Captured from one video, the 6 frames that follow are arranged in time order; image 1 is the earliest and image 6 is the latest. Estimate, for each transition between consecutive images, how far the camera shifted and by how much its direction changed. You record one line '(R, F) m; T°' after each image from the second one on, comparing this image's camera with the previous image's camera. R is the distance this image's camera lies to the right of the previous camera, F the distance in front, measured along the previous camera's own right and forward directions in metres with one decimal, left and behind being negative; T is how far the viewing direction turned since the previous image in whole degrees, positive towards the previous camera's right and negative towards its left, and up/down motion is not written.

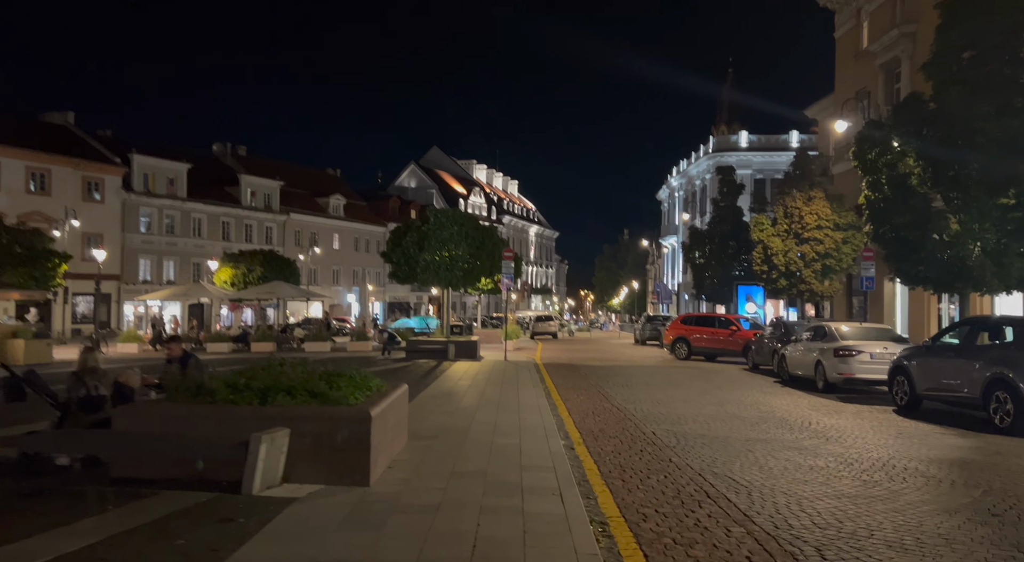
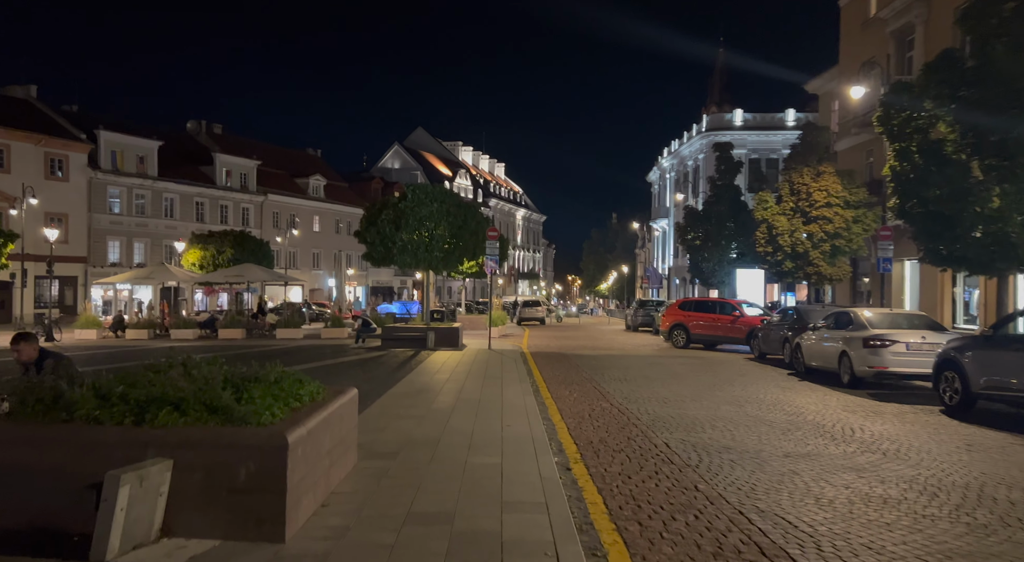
(+0.1, +2.1) m; +1°
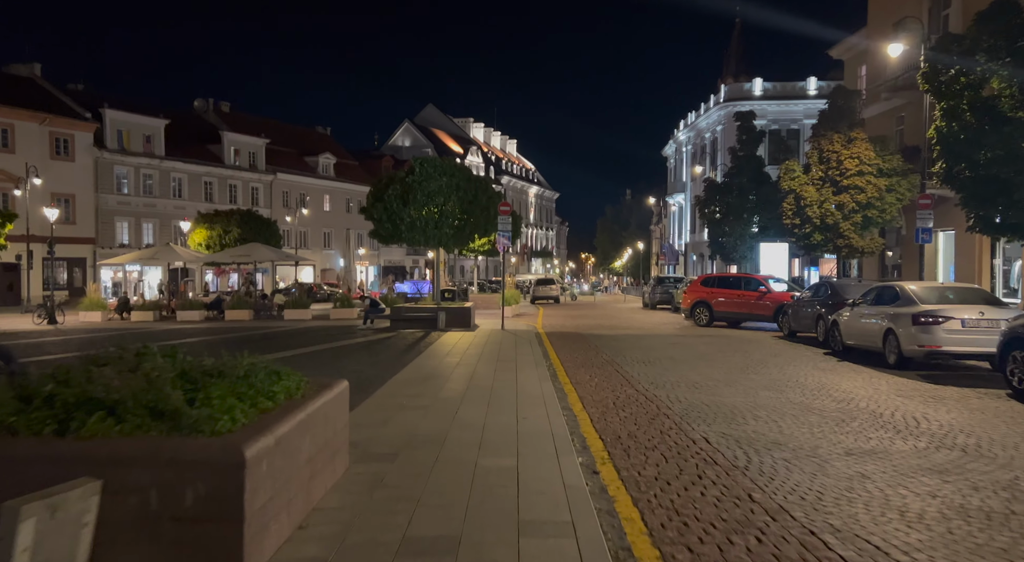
(0.0, +1.2) m; -1°
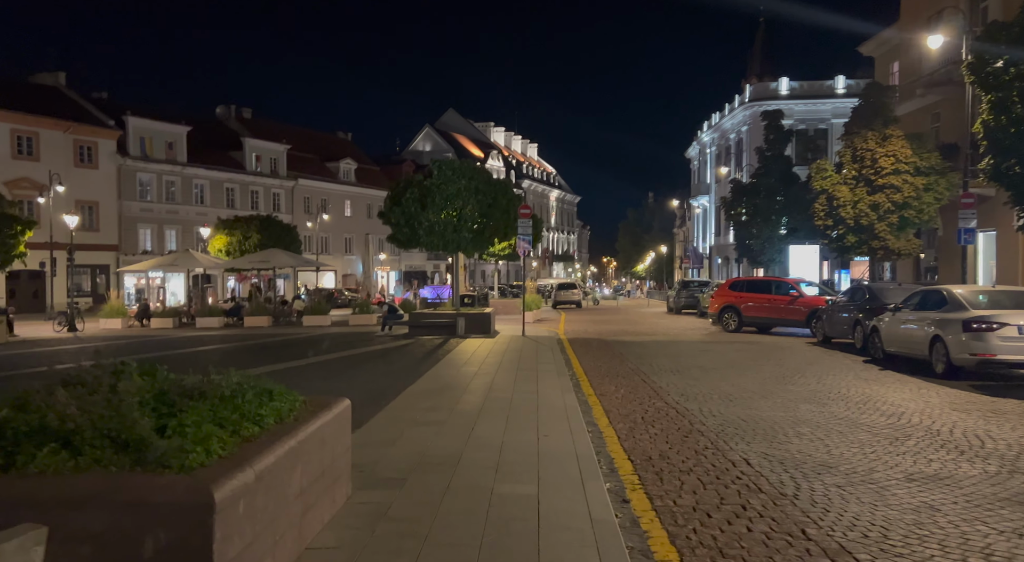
(0.0, +0.6) m; -2°
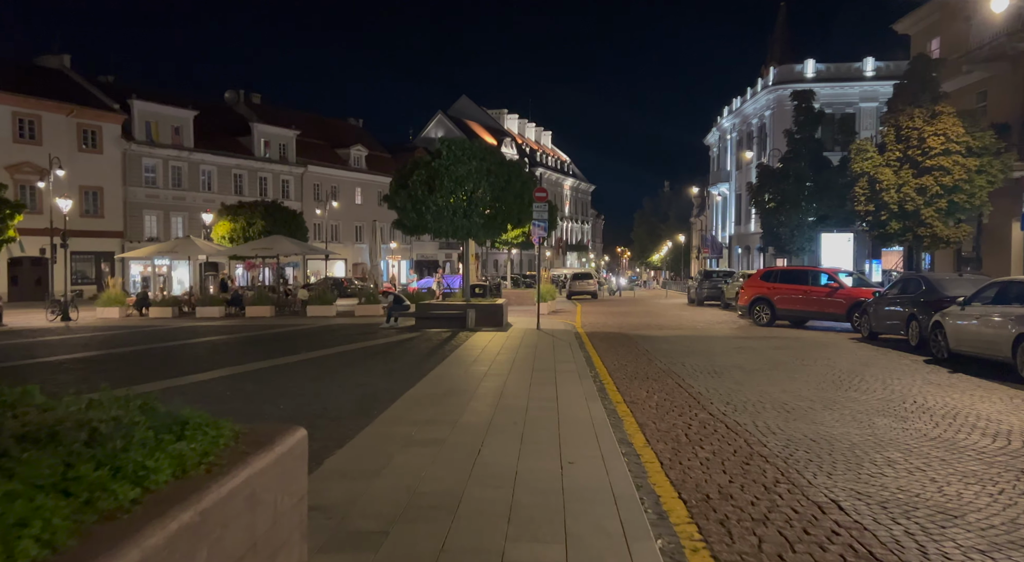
(0.0, +1.7) m; -1°
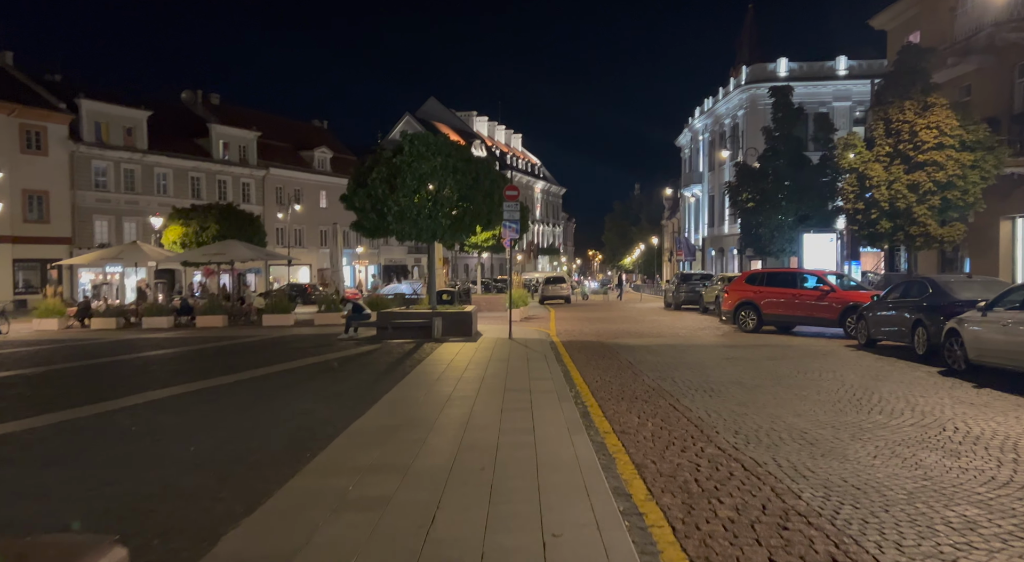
(+0.1, +1.6) m; +2°
